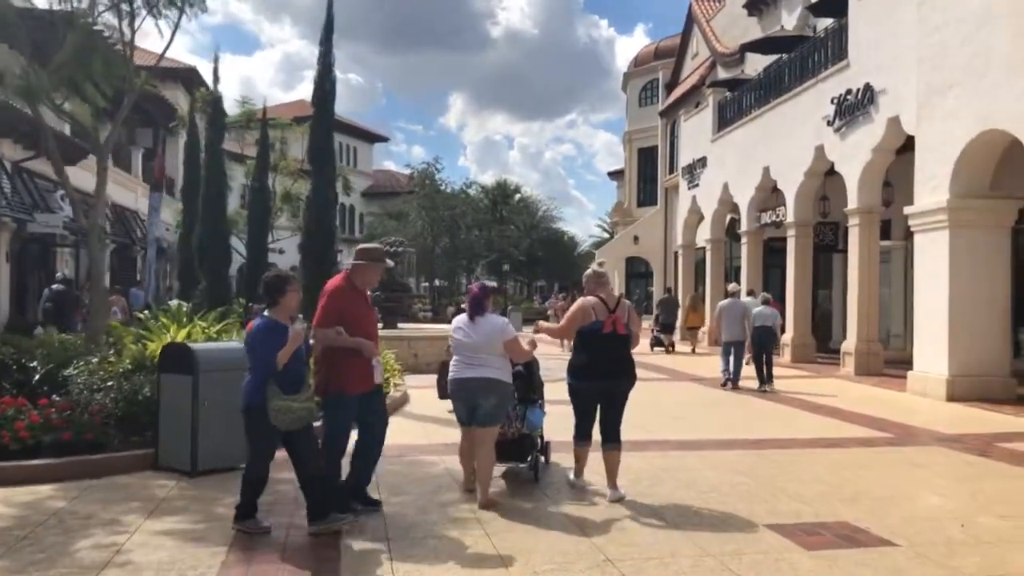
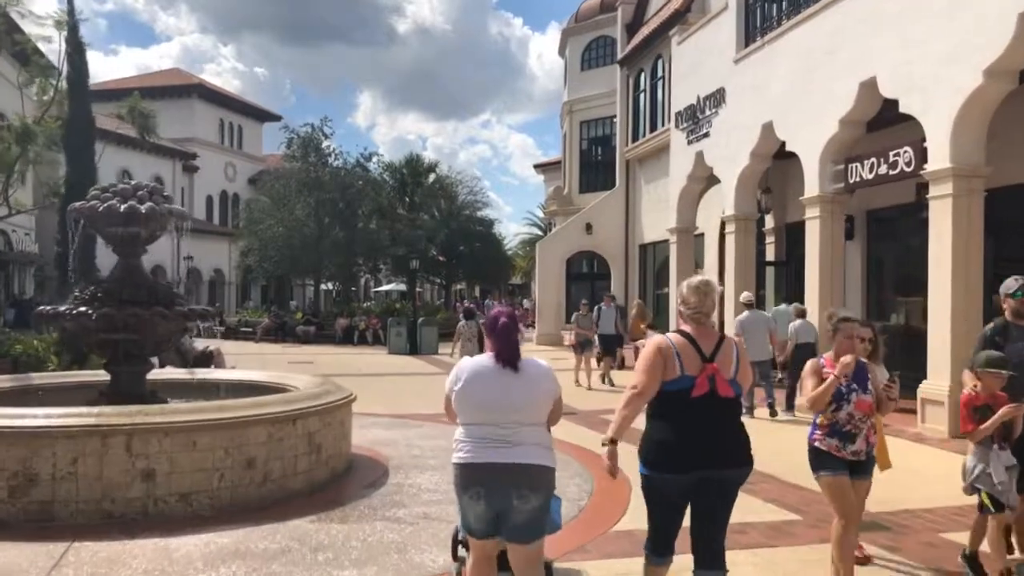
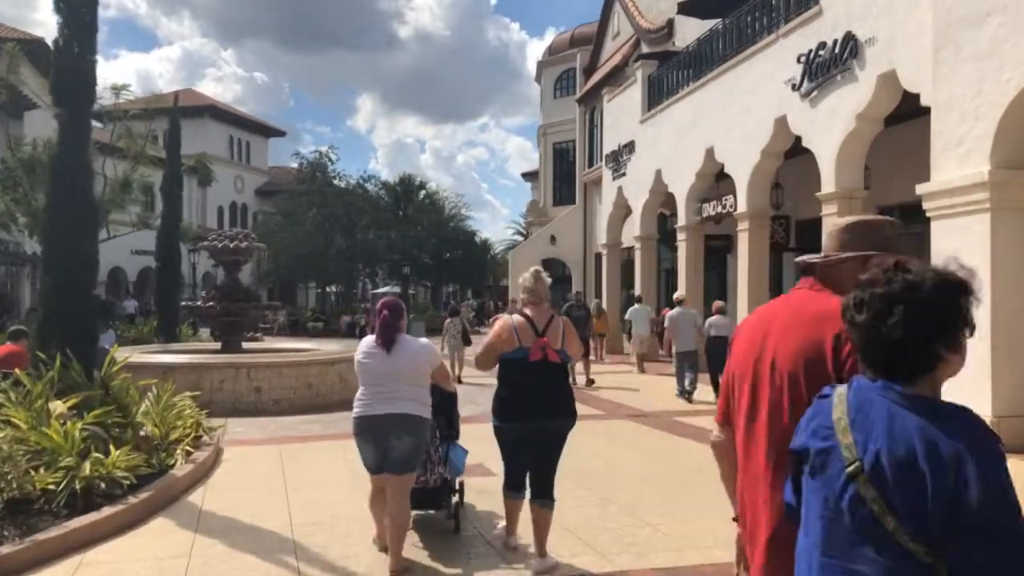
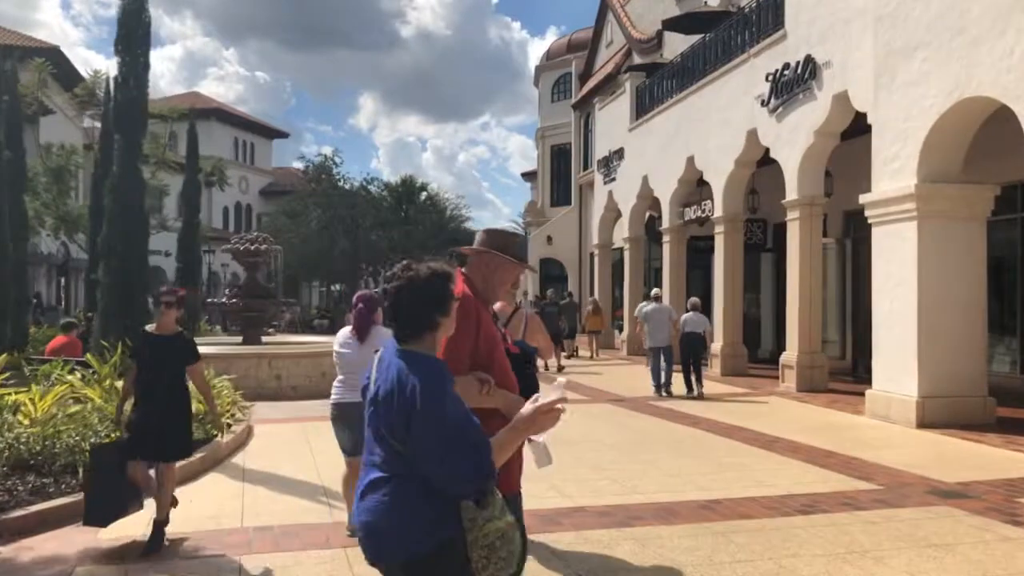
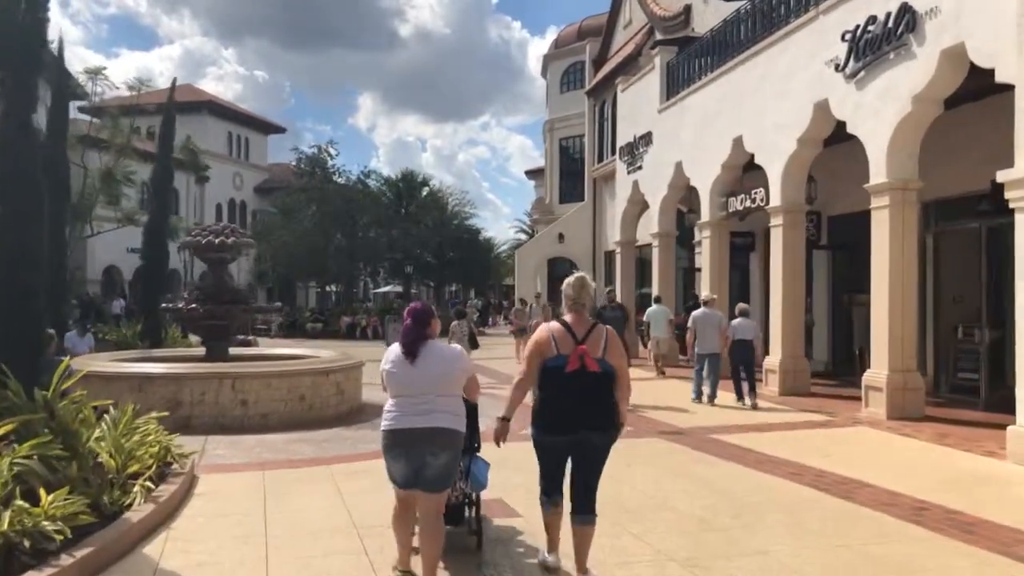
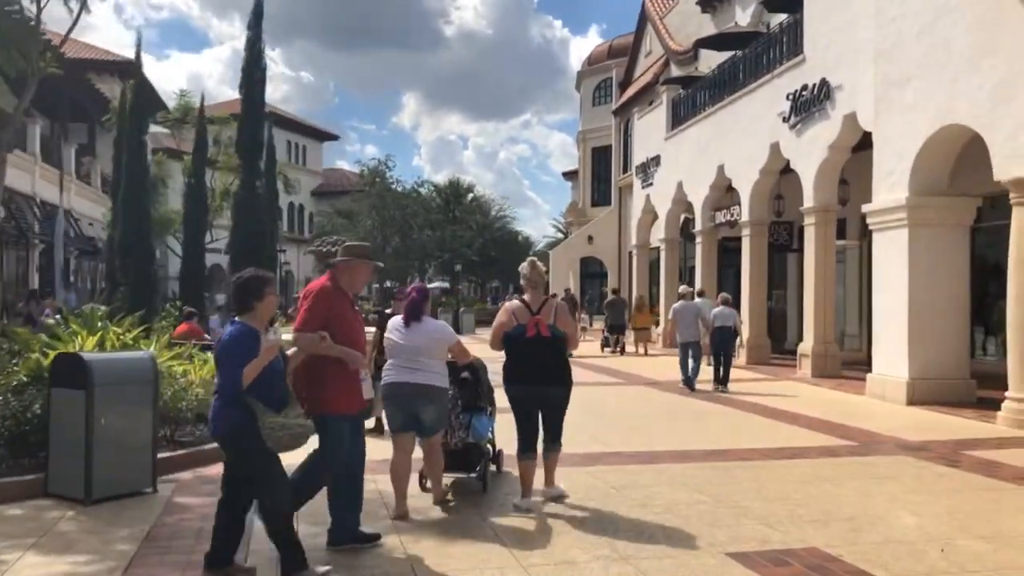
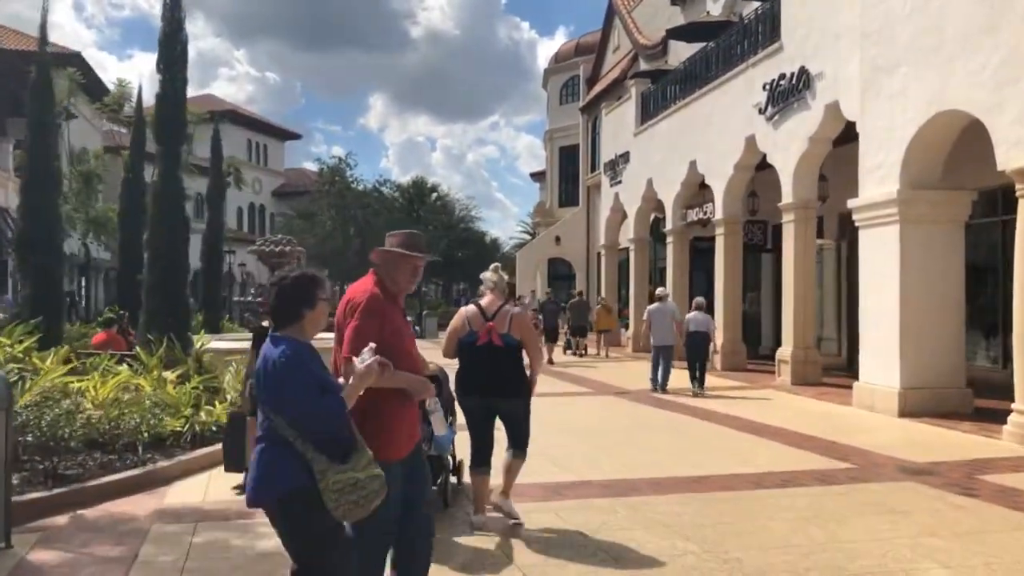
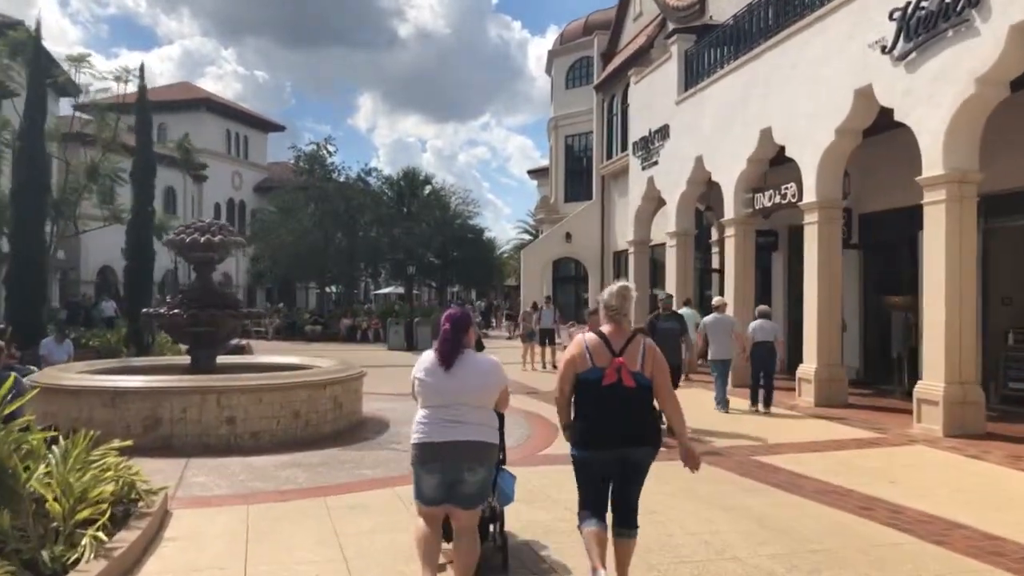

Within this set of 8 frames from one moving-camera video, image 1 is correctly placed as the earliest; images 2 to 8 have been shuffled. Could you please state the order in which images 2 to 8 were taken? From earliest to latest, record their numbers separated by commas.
6, 7, 4, 3, 5, 8, 2
